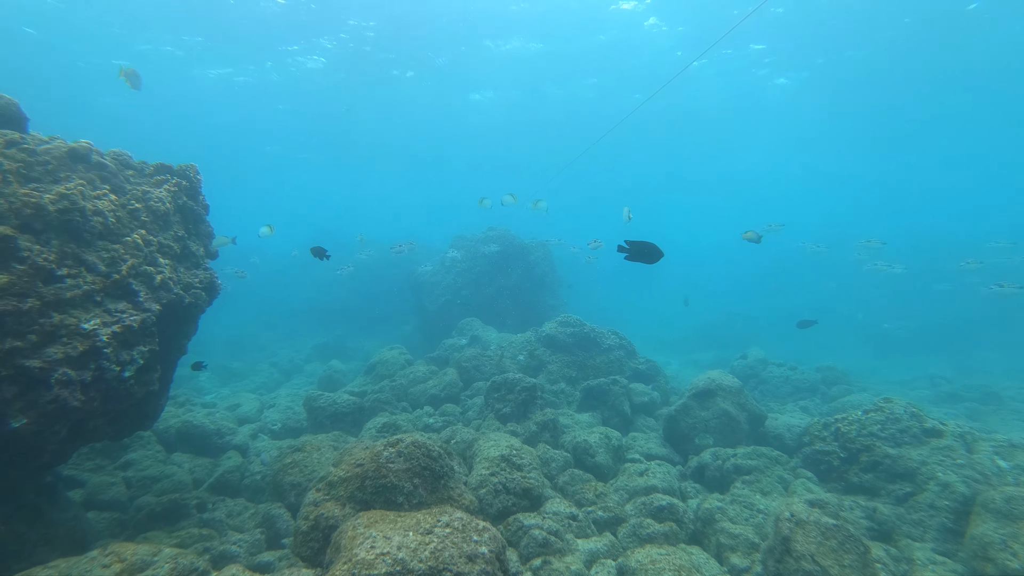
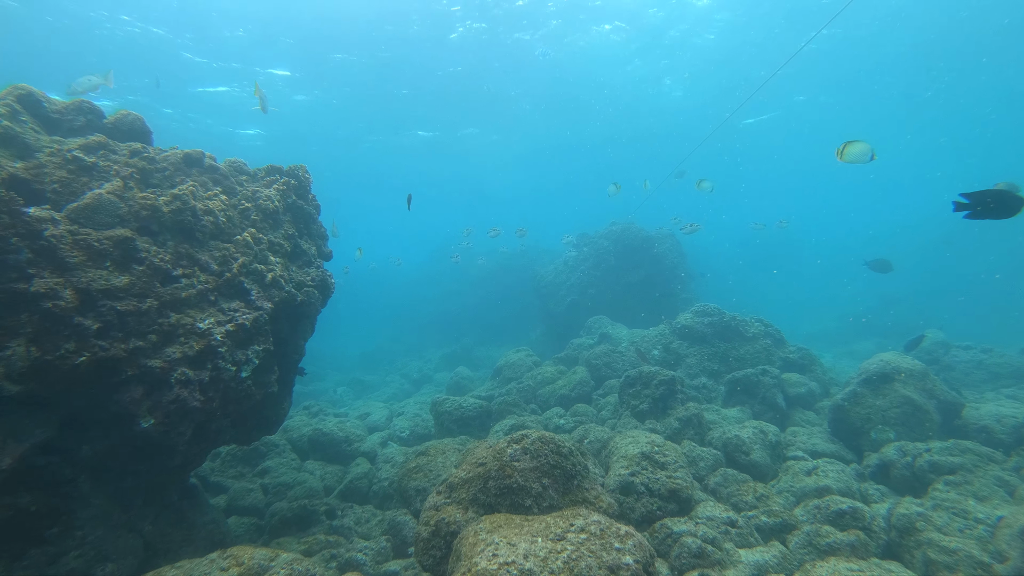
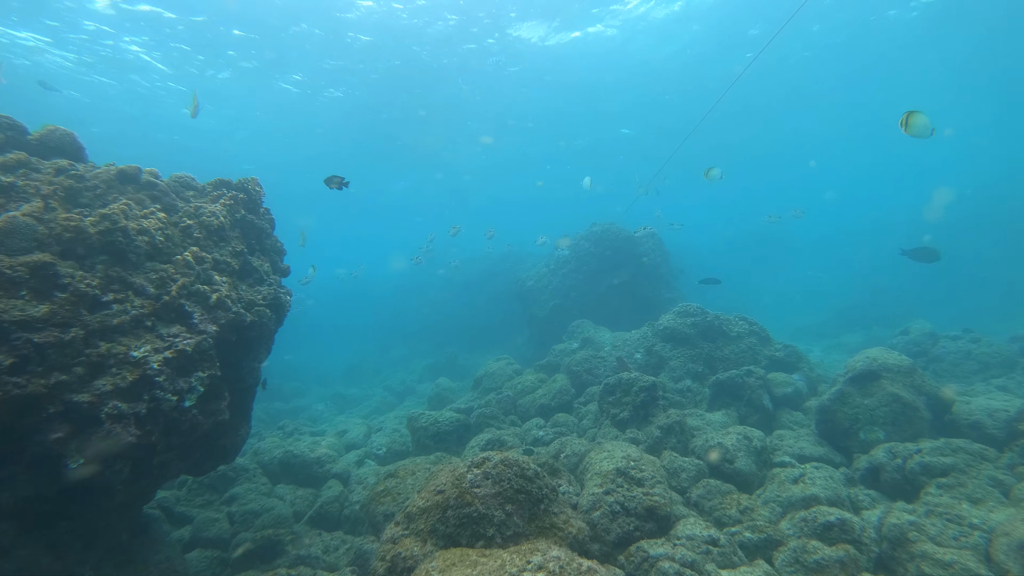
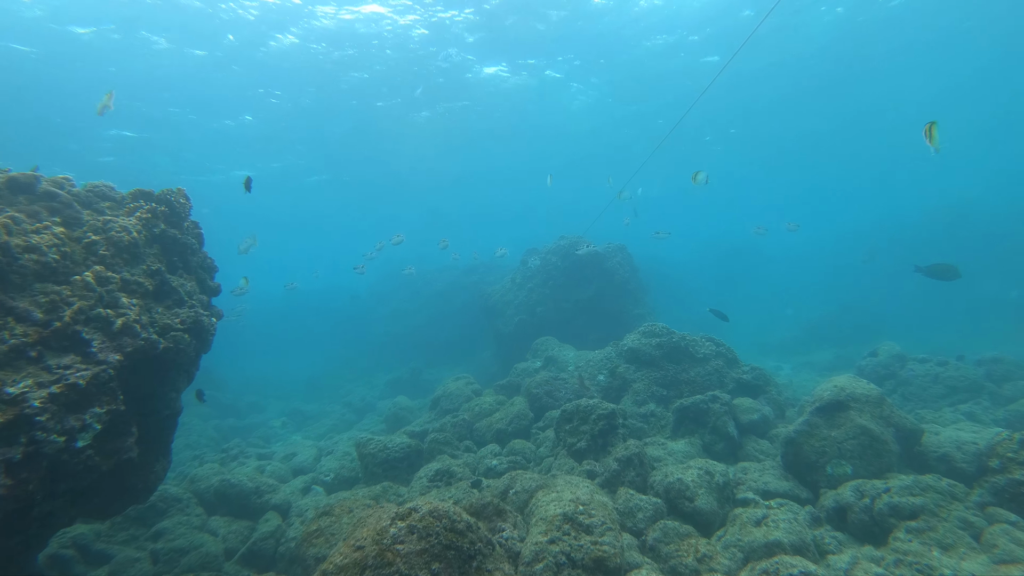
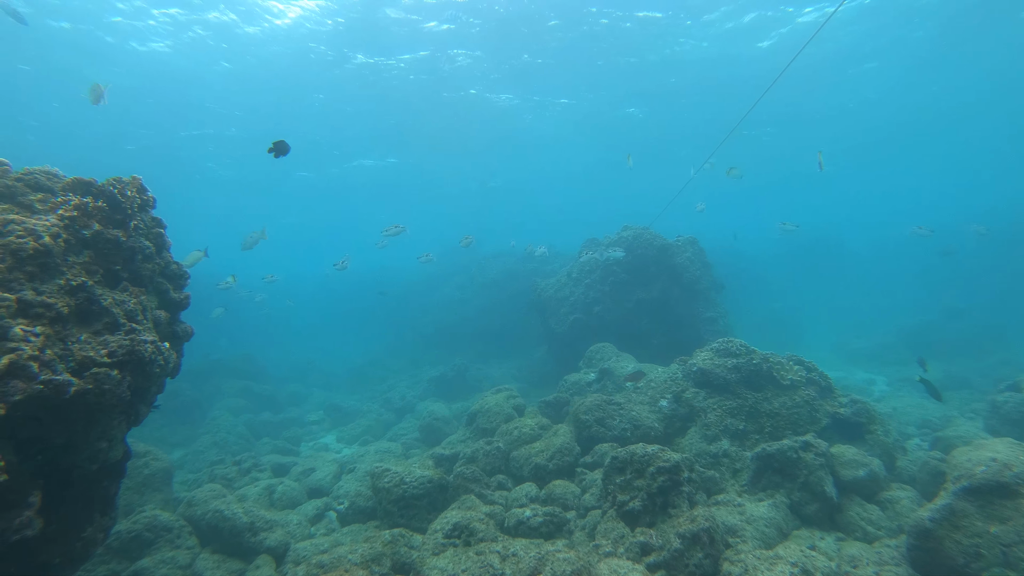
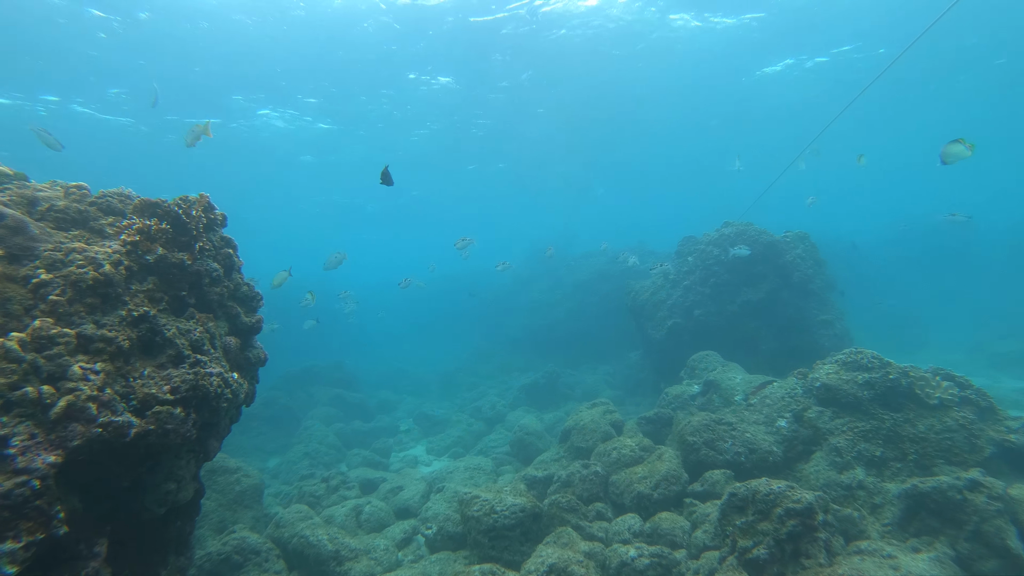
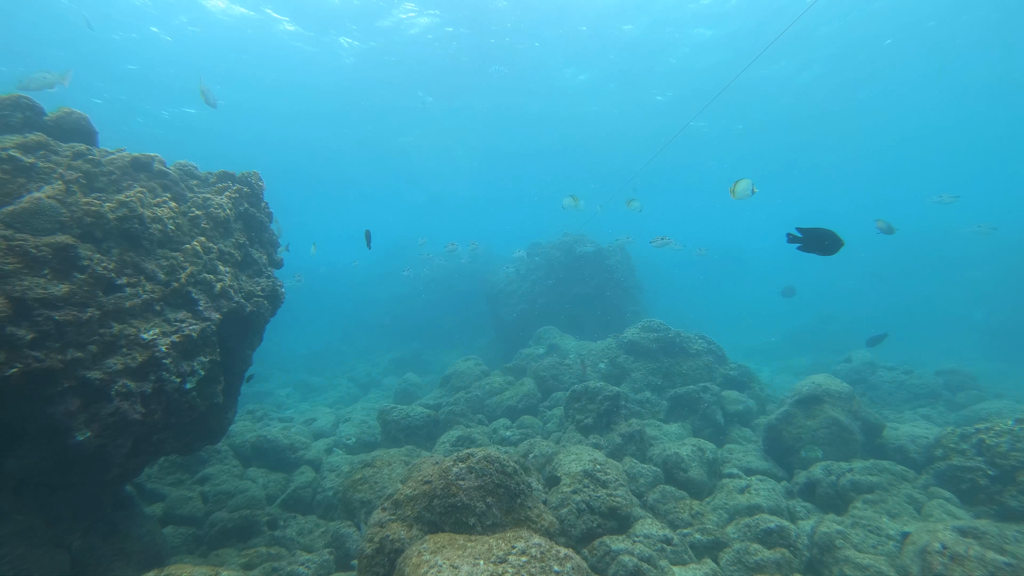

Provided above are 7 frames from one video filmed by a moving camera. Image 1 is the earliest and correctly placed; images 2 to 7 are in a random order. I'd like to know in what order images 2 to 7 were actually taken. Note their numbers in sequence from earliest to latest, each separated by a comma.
7, 2, 3, 4, 5, 6
